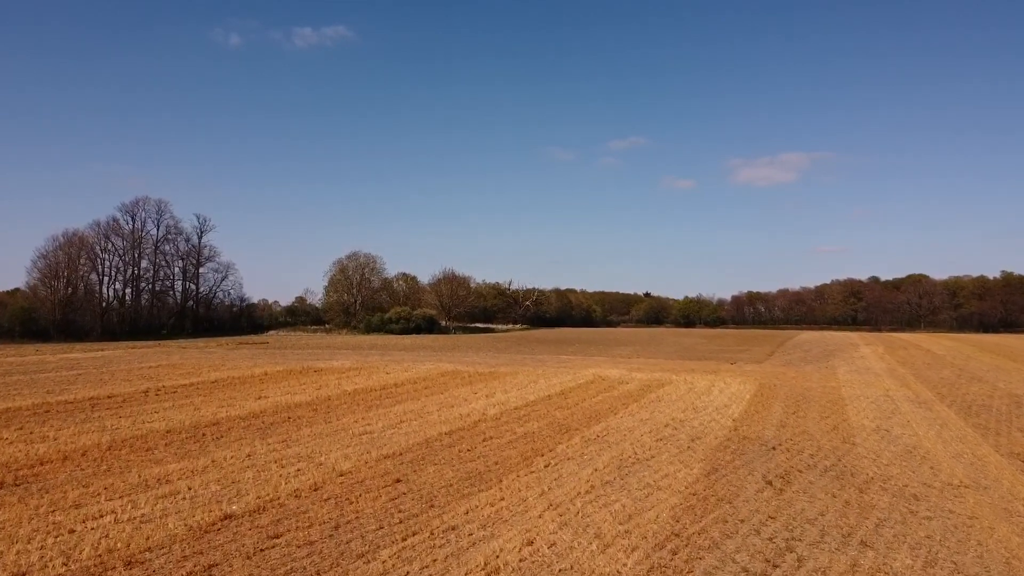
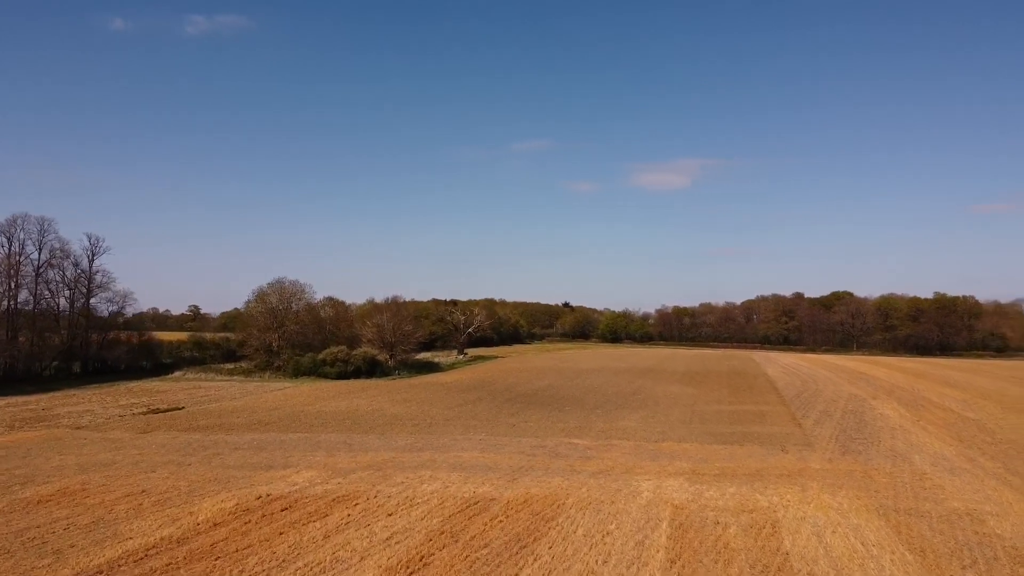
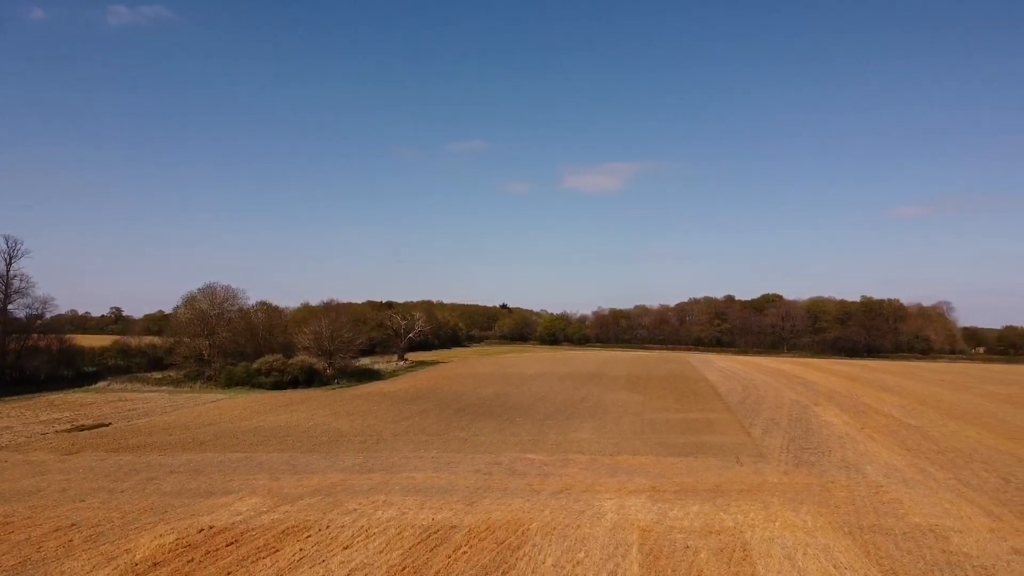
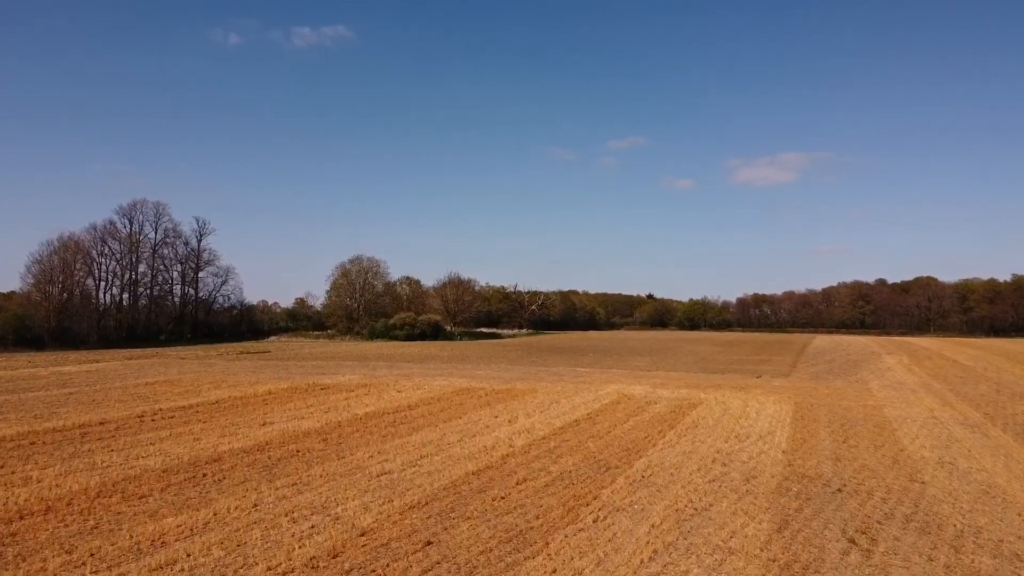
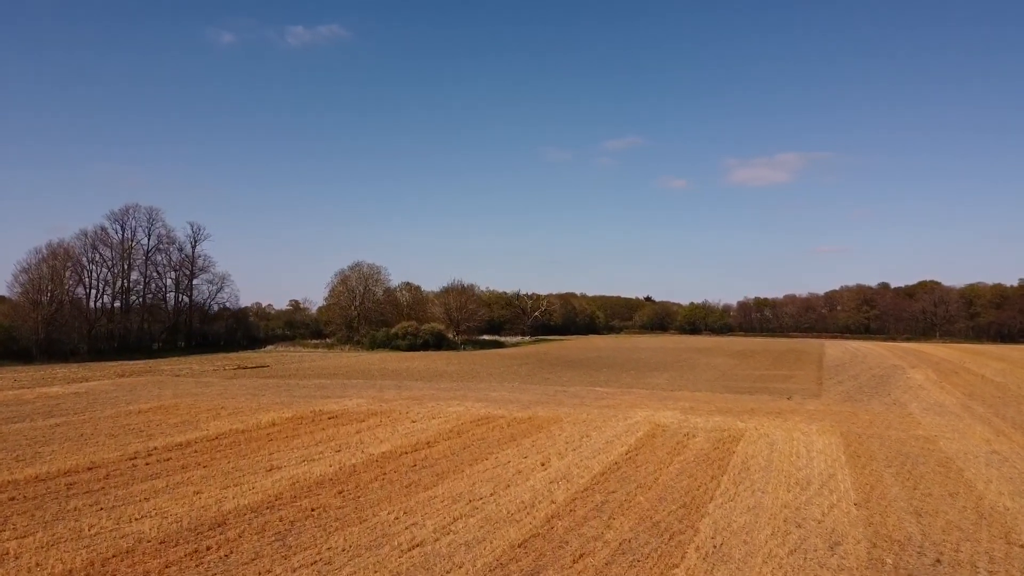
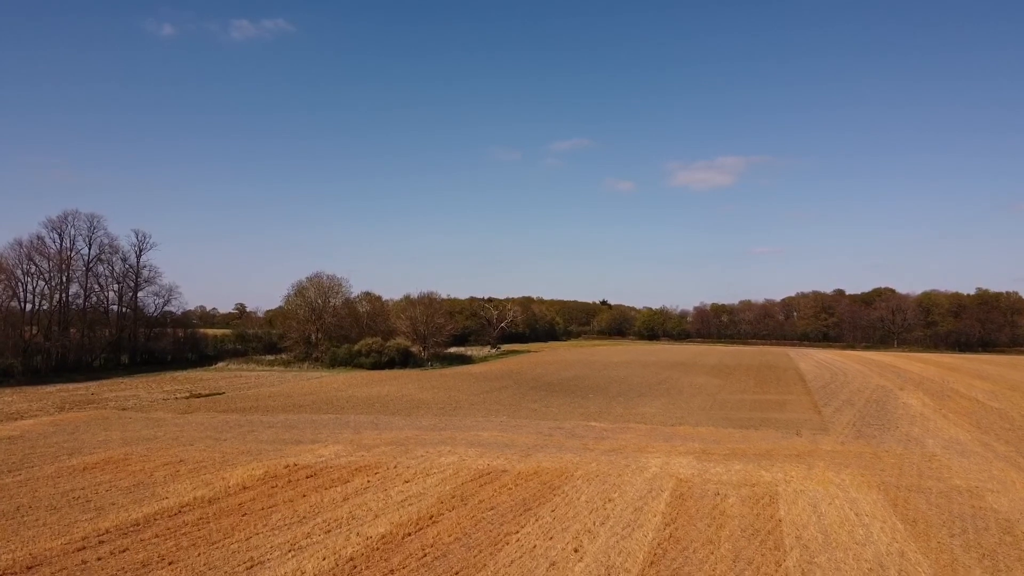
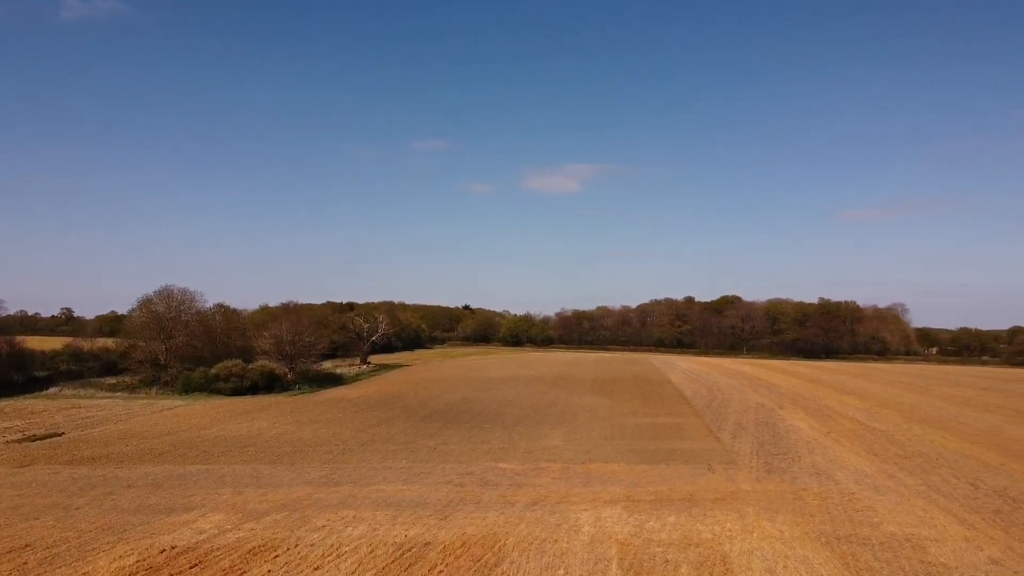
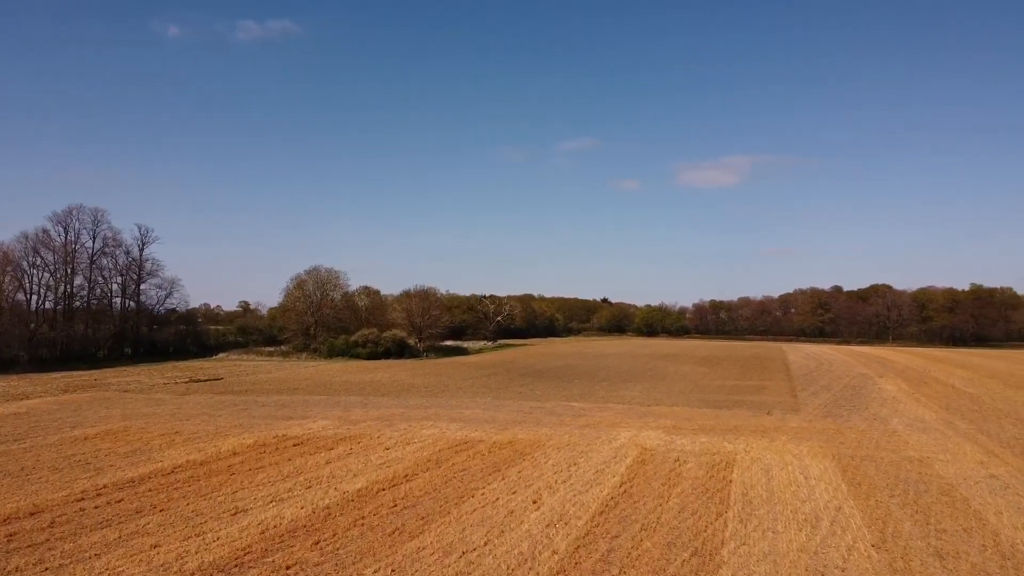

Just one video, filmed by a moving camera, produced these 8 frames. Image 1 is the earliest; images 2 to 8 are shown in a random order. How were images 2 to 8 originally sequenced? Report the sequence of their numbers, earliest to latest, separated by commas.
4, 5, 8, 6, 2, 3, 7
